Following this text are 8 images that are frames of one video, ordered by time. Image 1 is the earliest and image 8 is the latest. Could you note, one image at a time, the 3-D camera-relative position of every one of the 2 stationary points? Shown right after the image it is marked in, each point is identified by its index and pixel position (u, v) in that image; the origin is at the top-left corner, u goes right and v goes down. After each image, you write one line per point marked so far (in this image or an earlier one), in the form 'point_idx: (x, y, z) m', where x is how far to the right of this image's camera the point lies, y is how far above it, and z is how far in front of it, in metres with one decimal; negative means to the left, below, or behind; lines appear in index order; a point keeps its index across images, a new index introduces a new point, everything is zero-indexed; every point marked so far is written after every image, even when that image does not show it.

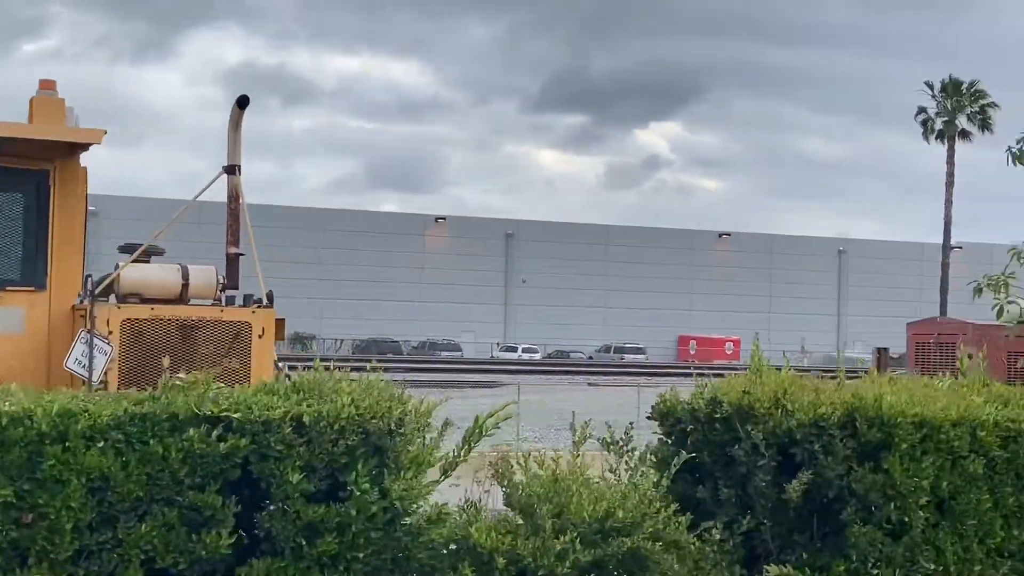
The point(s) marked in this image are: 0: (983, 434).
0: (+2.1, -0.6, +6.2) m
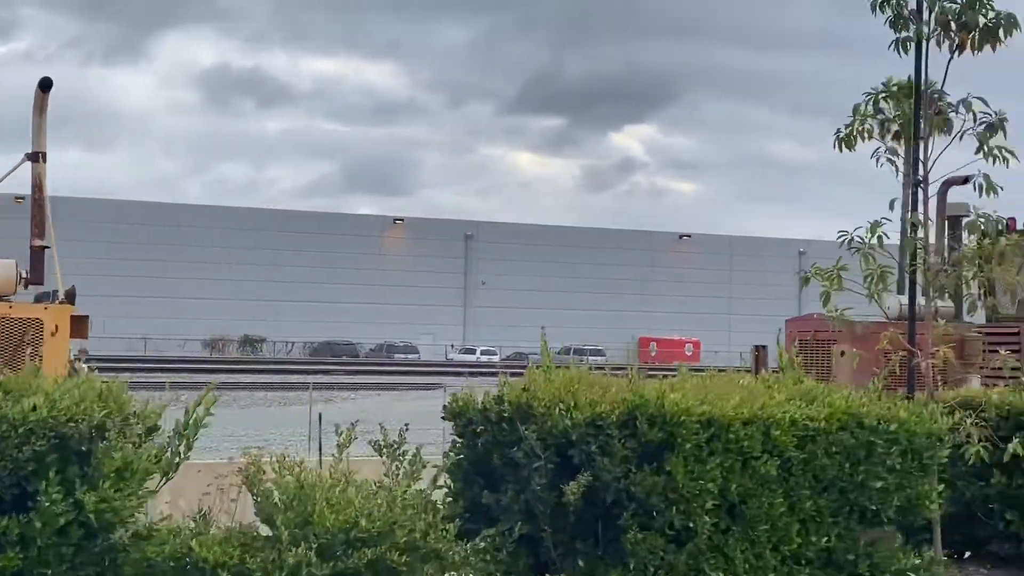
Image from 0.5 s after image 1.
0: (+1.1, -0.6, +5.9) m
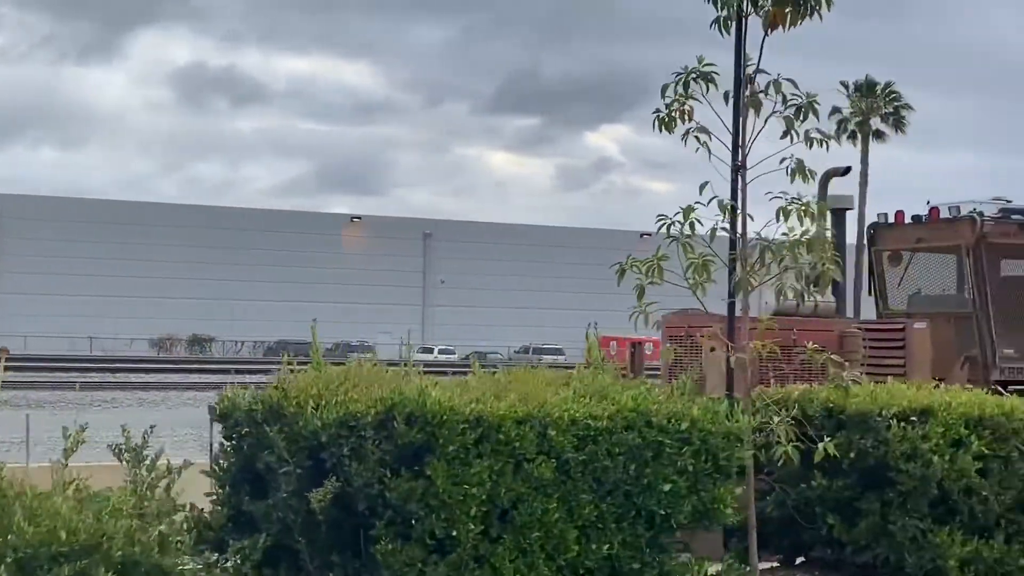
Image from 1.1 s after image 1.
0: (+0.2, -0.6, +5.5) m
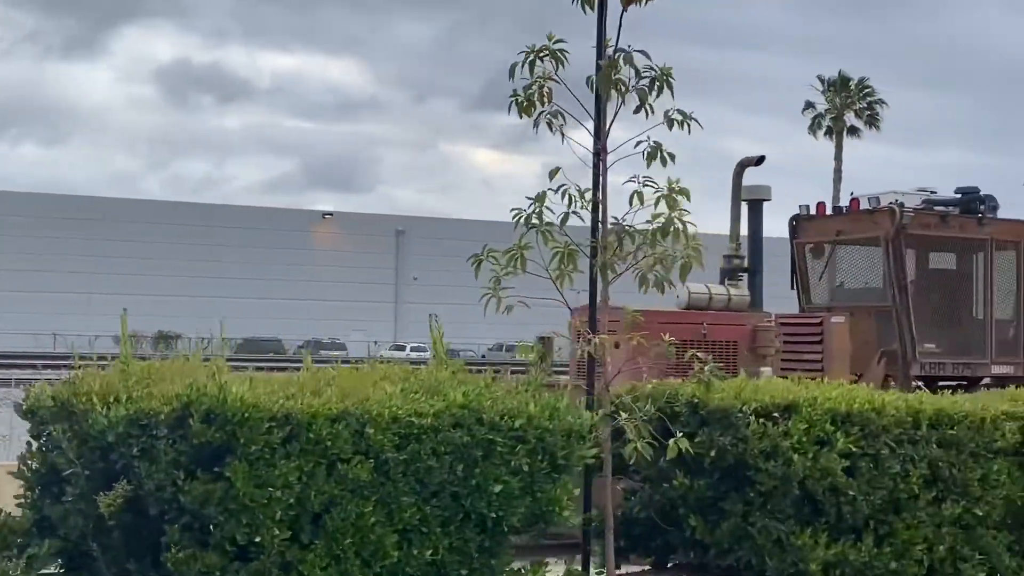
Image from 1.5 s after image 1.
0: (-0.5, -0.5, +5.1) m
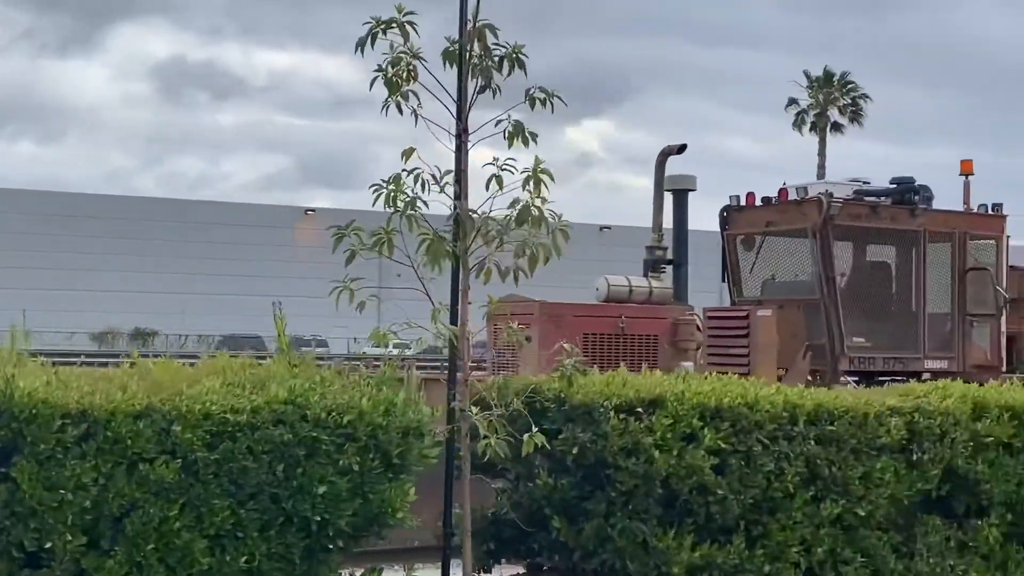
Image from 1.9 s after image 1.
0: (-1.1, -0.5, +4.8) m
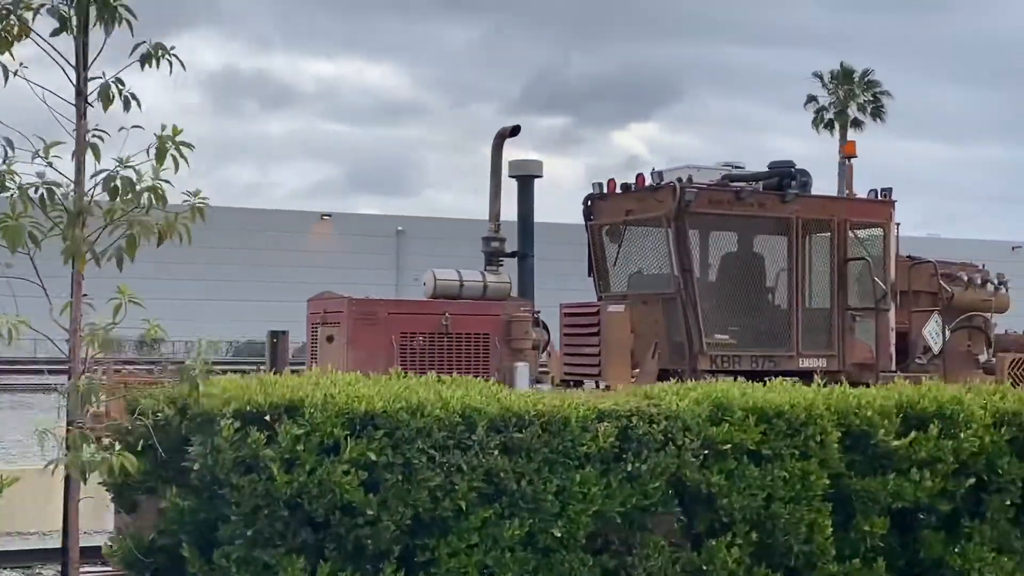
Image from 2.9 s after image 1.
0: (-2.6, -0.4, +3.9) m
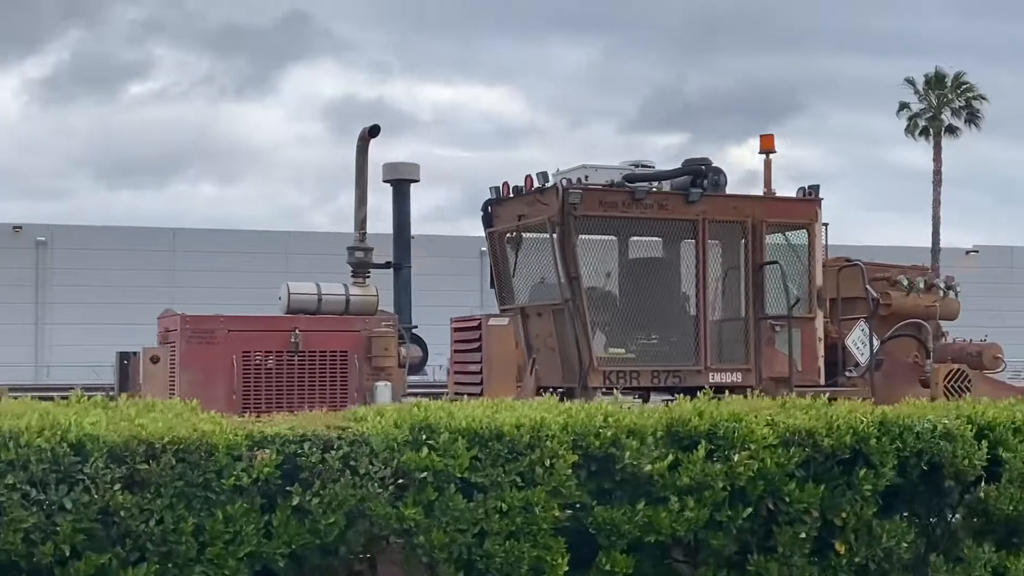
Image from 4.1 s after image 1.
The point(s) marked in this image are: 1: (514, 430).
0: (-3.9, -0.5, +3.3) m
1: (0.0, -0.5, +5.4) m
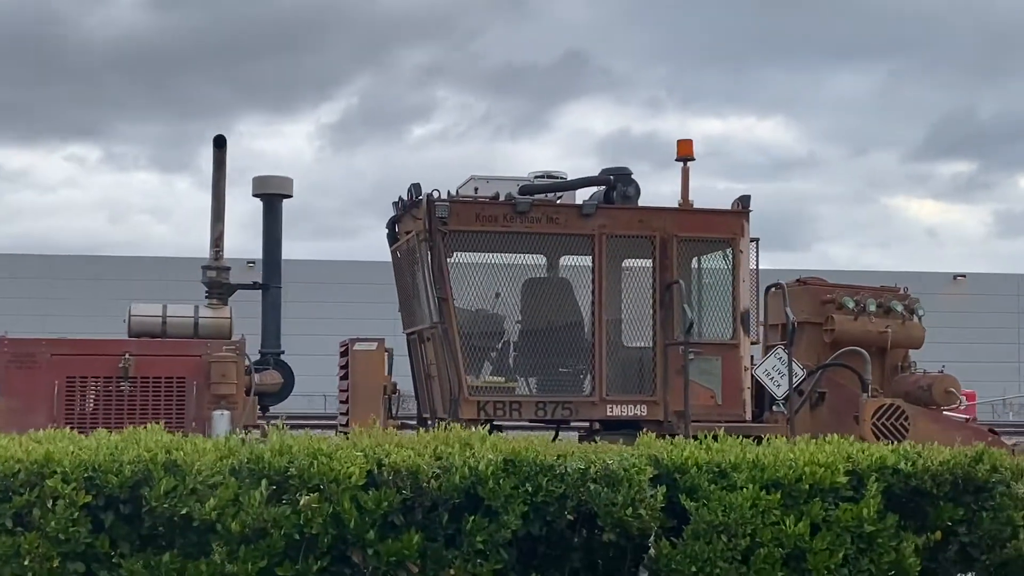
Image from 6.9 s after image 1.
0: (-5.8, -0.5, +3.3) m
1: (-1.6, -0.6, +4.6) m
